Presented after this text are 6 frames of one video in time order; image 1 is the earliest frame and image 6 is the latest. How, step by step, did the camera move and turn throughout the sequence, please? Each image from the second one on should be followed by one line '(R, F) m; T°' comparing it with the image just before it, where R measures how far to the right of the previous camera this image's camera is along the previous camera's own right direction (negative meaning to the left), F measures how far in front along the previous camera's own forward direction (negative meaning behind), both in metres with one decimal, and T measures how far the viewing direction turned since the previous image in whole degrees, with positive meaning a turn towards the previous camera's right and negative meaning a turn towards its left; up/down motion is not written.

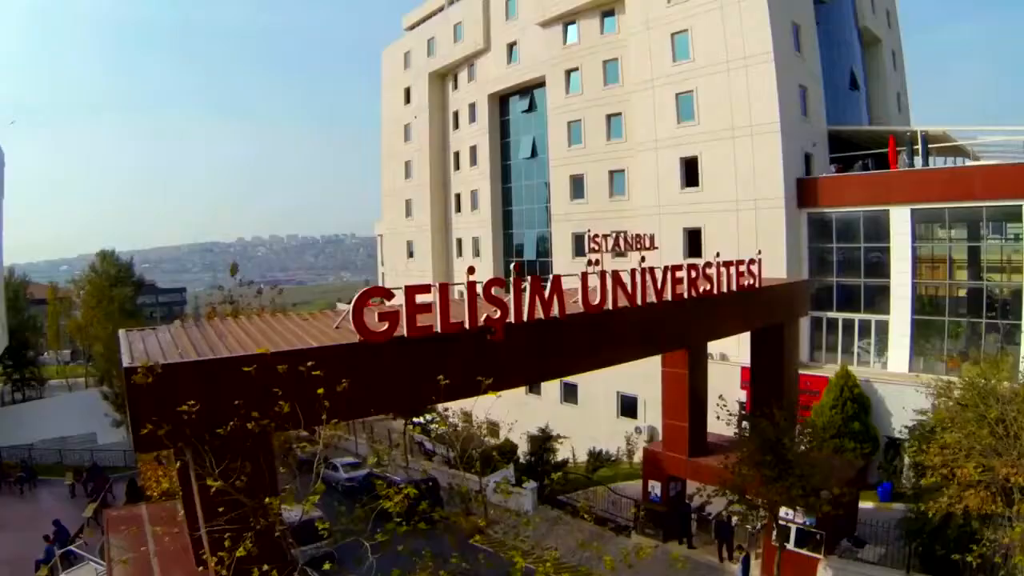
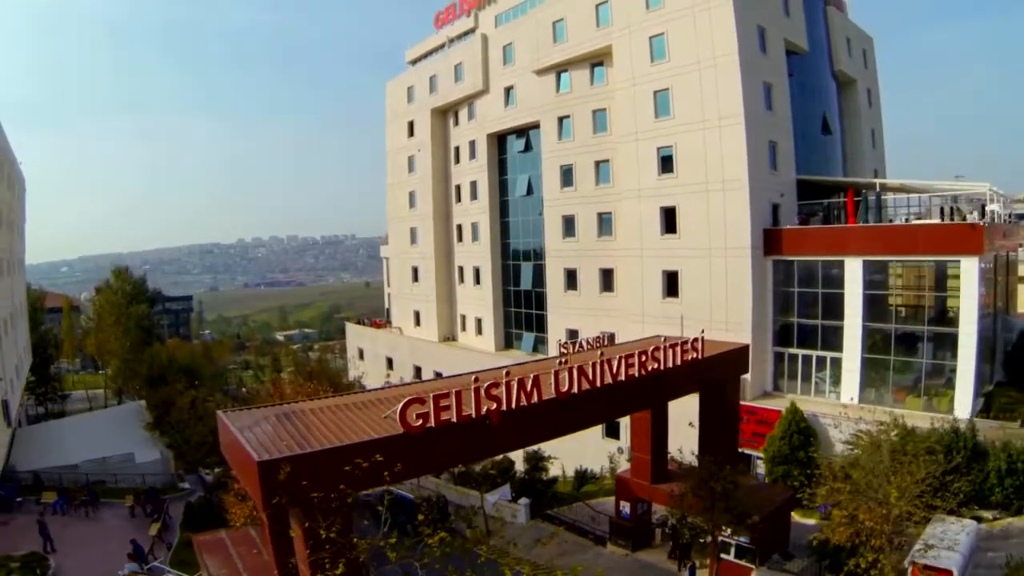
(+0.1, -2.7) m; 0°
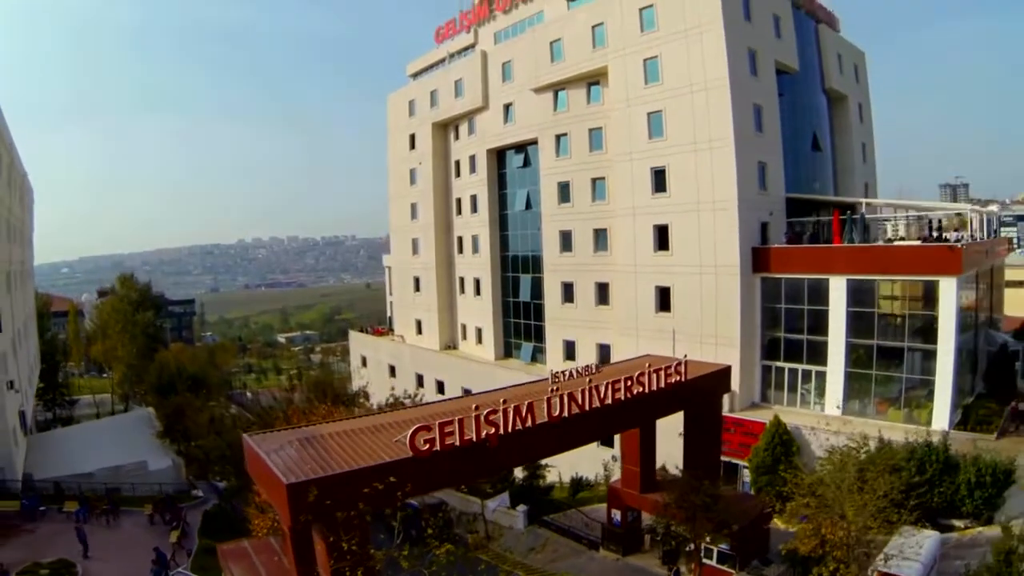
(+0.1, -1.1) m; 0°
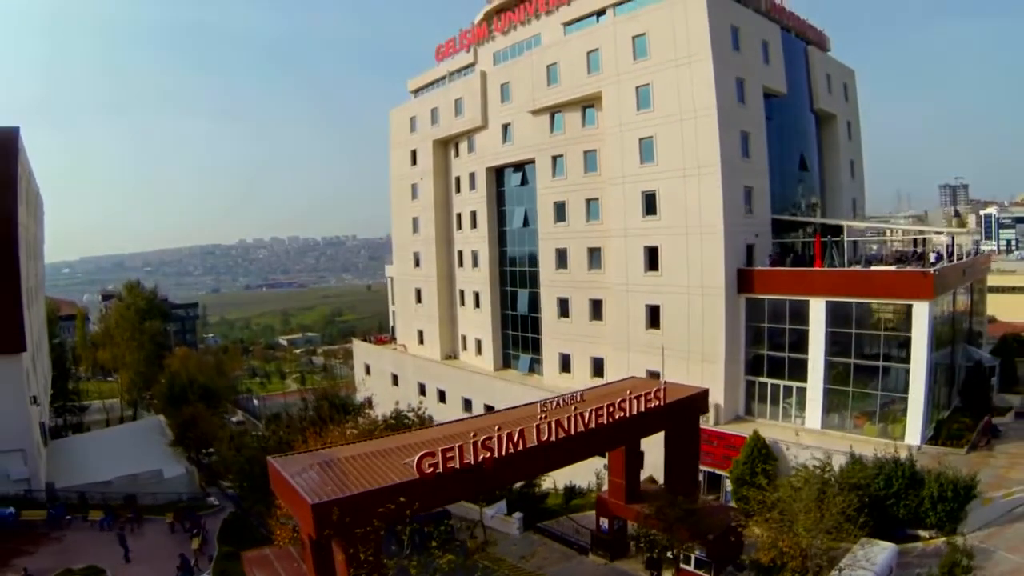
(+0.1, -1.4) m; 0°
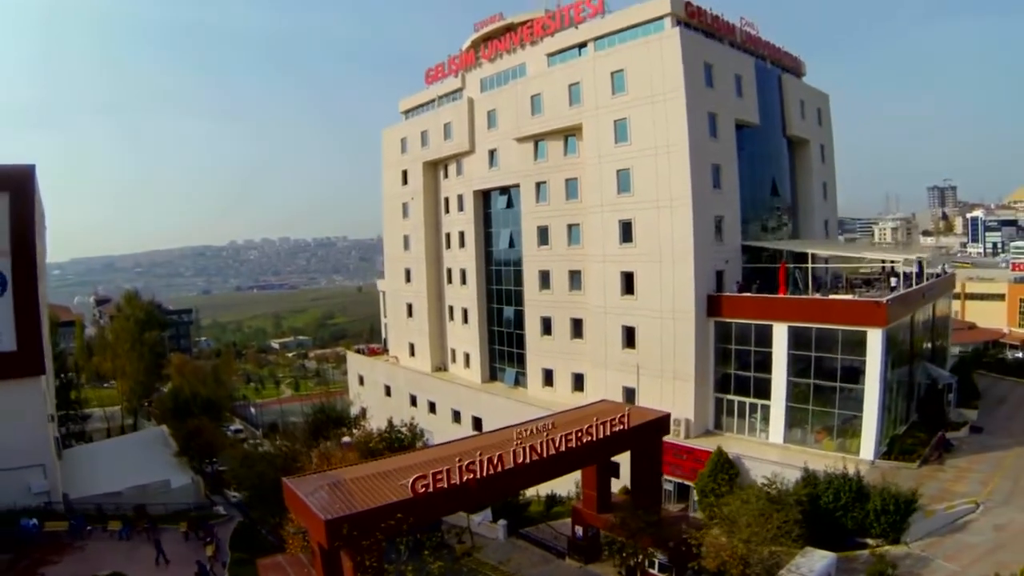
(+0.2, -2.1) m; +1°
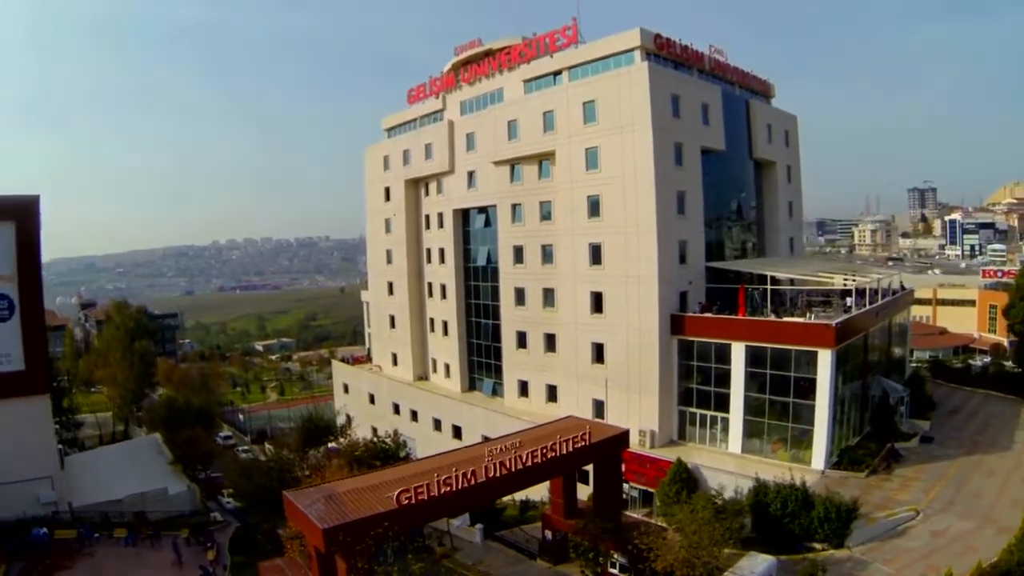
(+0.3, -2.2) m; +1°
